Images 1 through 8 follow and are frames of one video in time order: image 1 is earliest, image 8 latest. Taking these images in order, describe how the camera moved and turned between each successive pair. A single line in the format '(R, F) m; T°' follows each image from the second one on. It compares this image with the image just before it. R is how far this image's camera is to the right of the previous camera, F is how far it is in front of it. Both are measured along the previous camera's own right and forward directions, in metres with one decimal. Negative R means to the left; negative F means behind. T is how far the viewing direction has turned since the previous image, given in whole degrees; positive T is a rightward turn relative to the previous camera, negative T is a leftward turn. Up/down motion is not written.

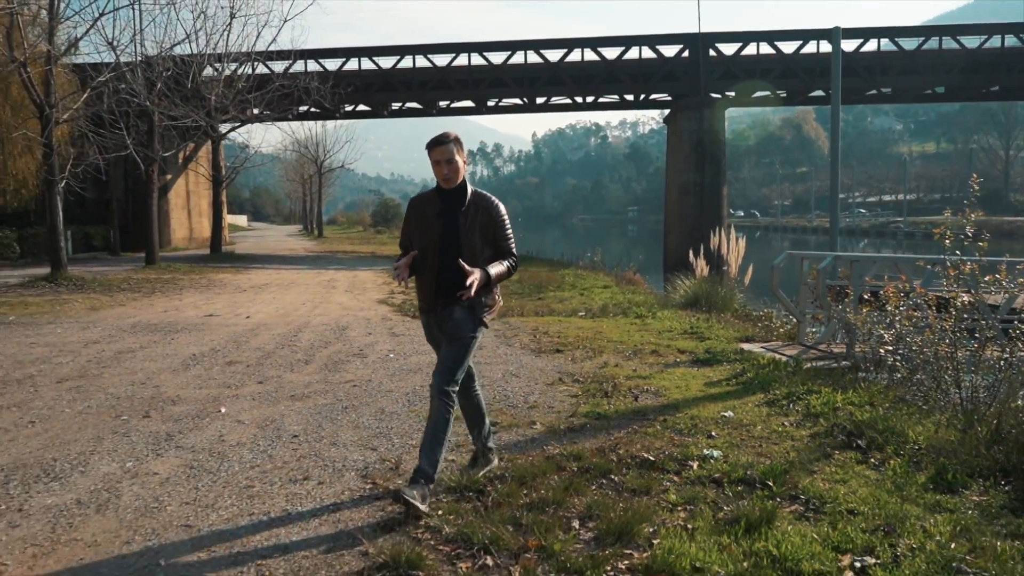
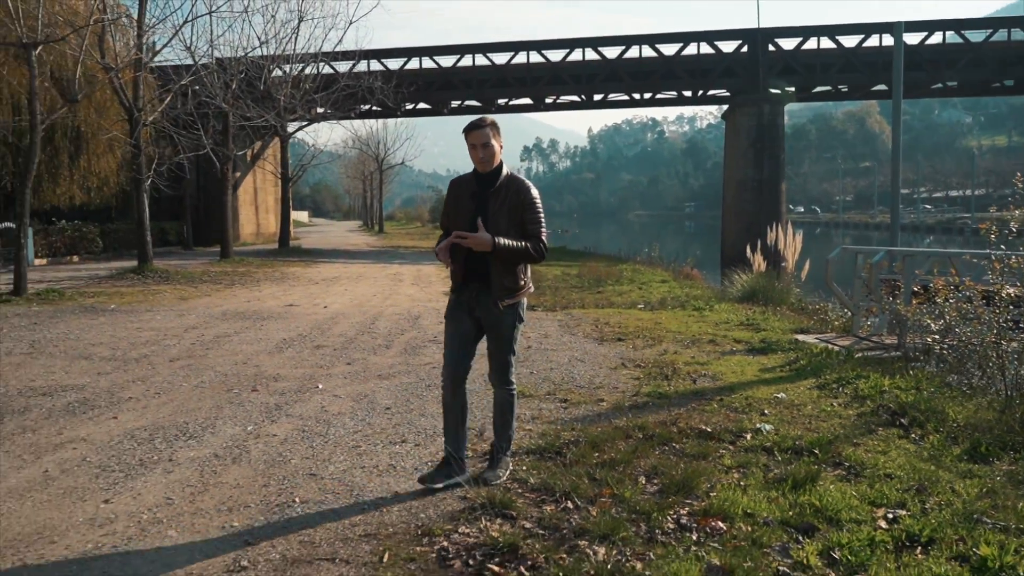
(-0.1, -0.6) m; -4°
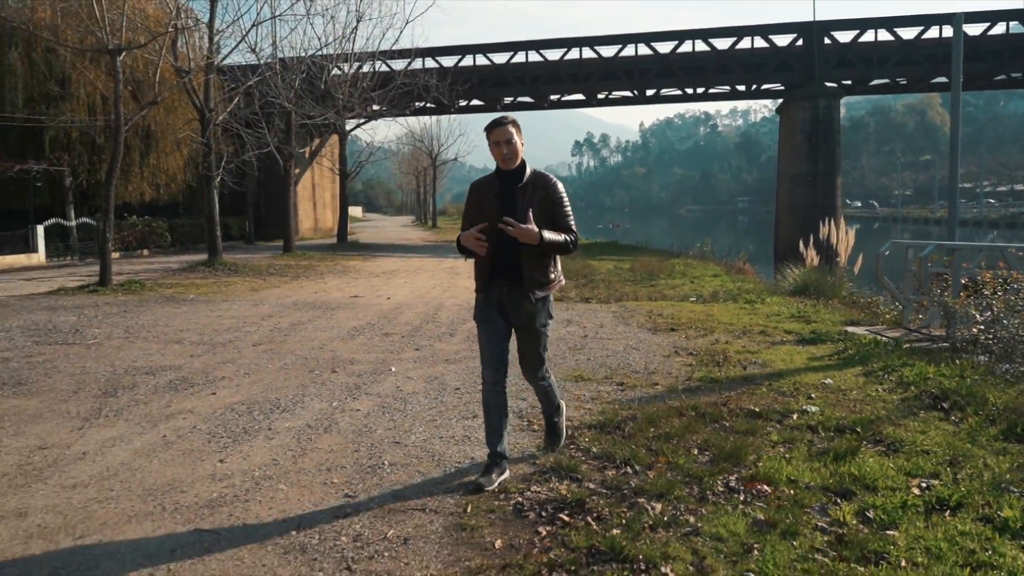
(-0.1, -0.5) m; -3°
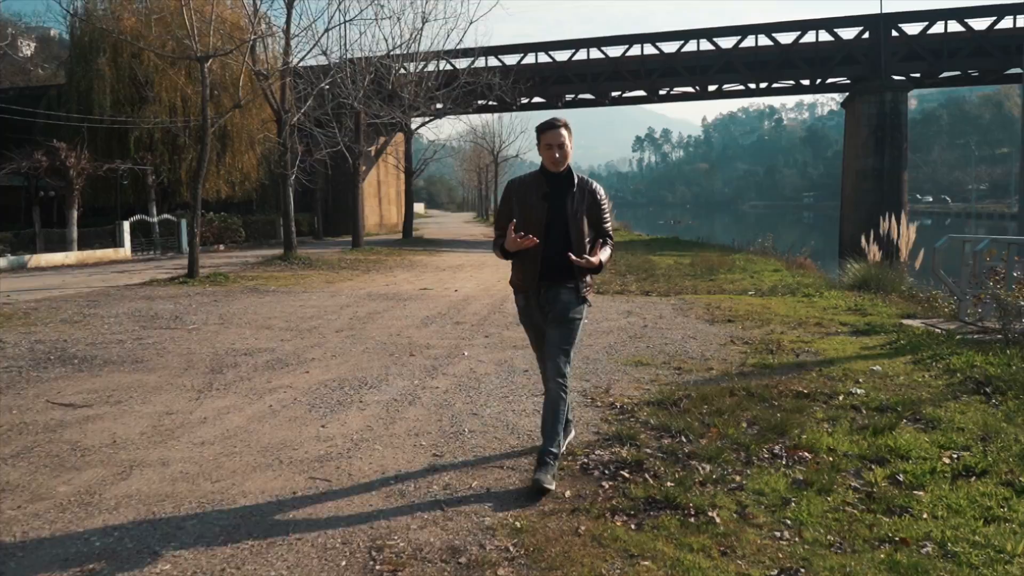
(0.0, -0.6) m; -4°
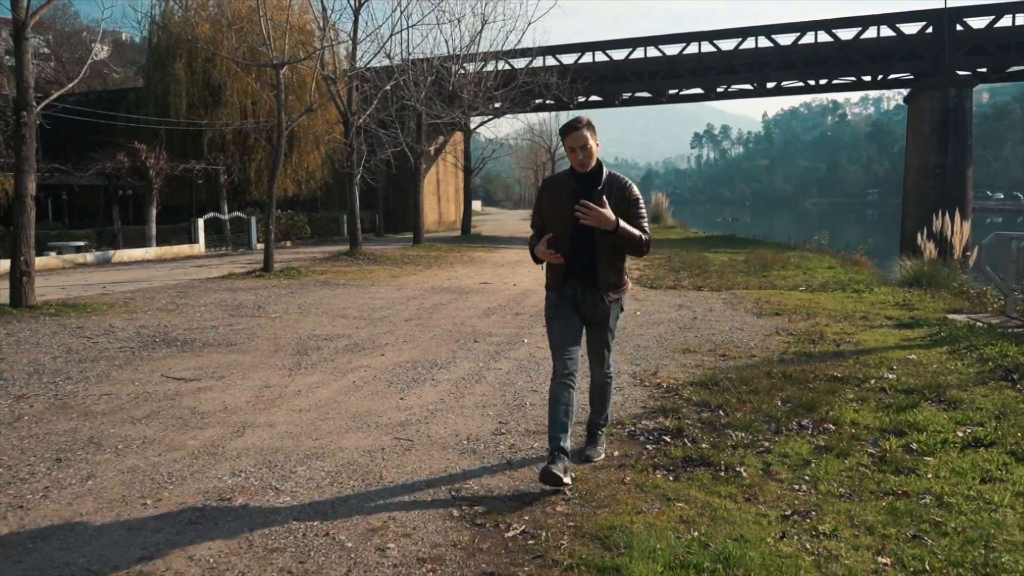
(0.0, -0.7) m; -4°
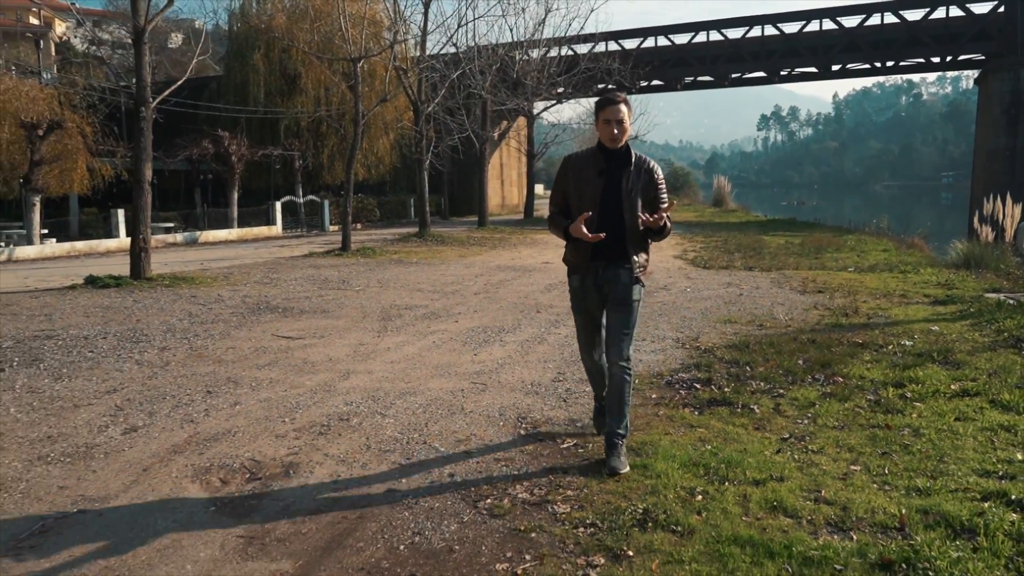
(0.0, -1.0) m; -4°
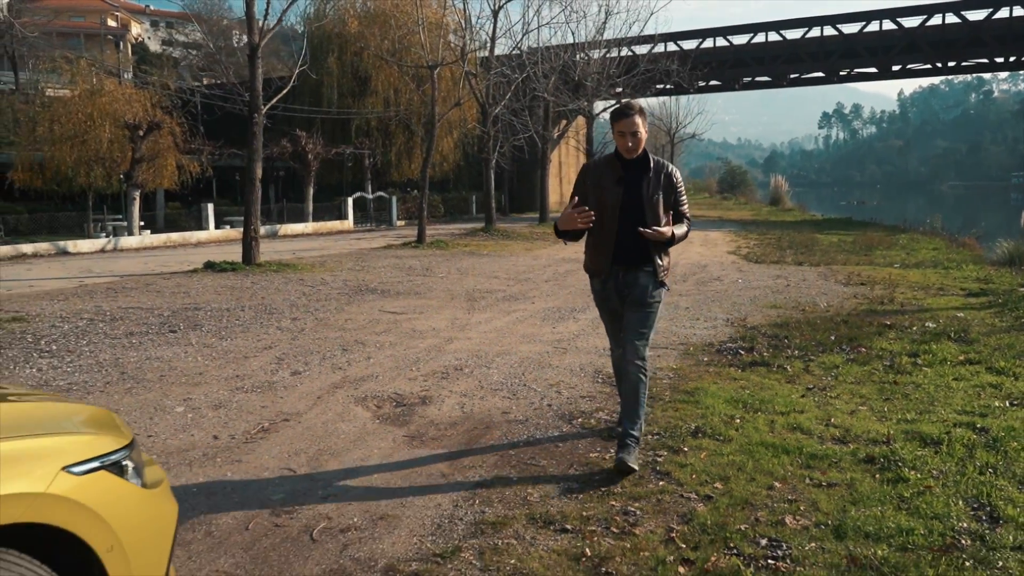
(-0.2, -1.3) m; -4°
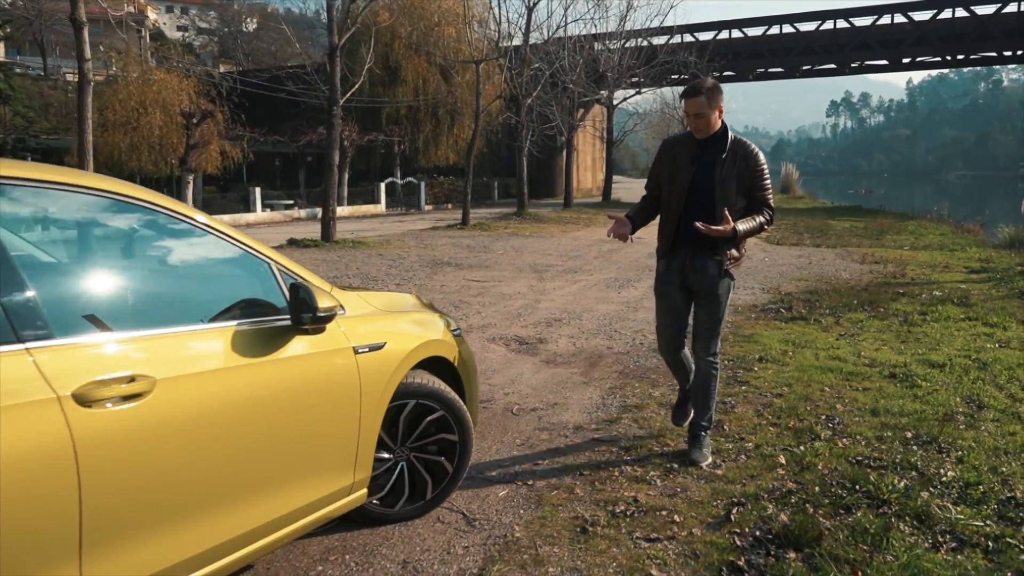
(-0.8, -1.6) m; 0°
